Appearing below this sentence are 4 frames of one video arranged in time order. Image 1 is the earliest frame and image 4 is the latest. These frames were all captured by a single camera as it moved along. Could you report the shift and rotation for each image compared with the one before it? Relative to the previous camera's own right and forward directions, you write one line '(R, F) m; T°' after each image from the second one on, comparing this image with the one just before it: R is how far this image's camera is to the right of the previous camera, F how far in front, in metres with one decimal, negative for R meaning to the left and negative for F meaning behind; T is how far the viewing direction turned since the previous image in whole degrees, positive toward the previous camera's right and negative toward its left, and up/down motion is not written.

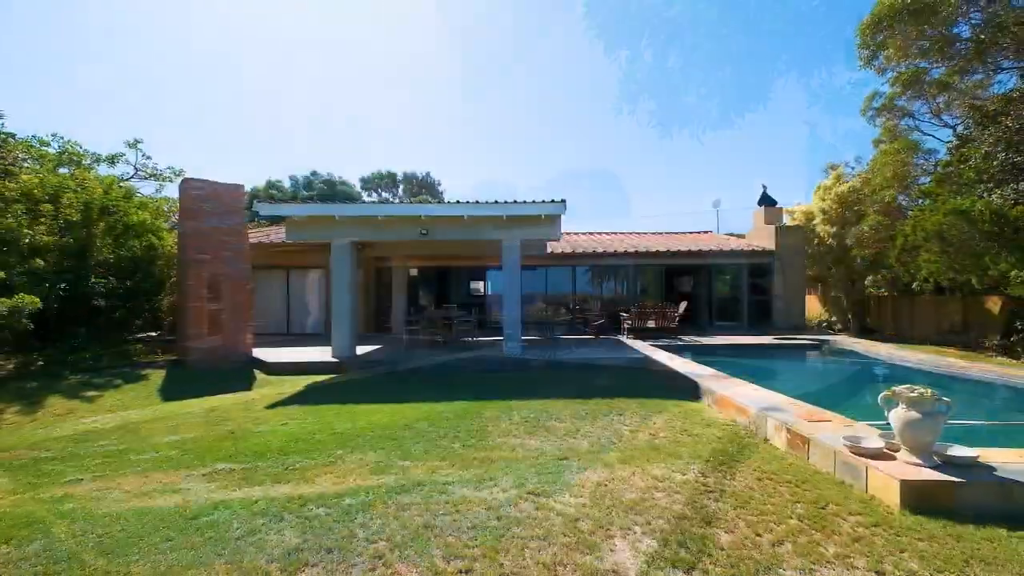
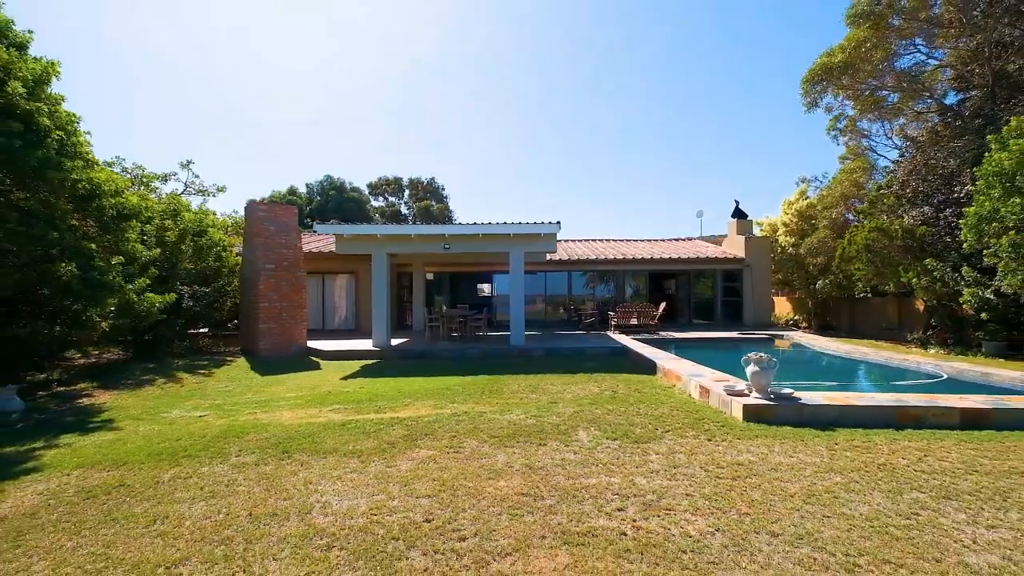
(-0.1, -2.7) m; 0°
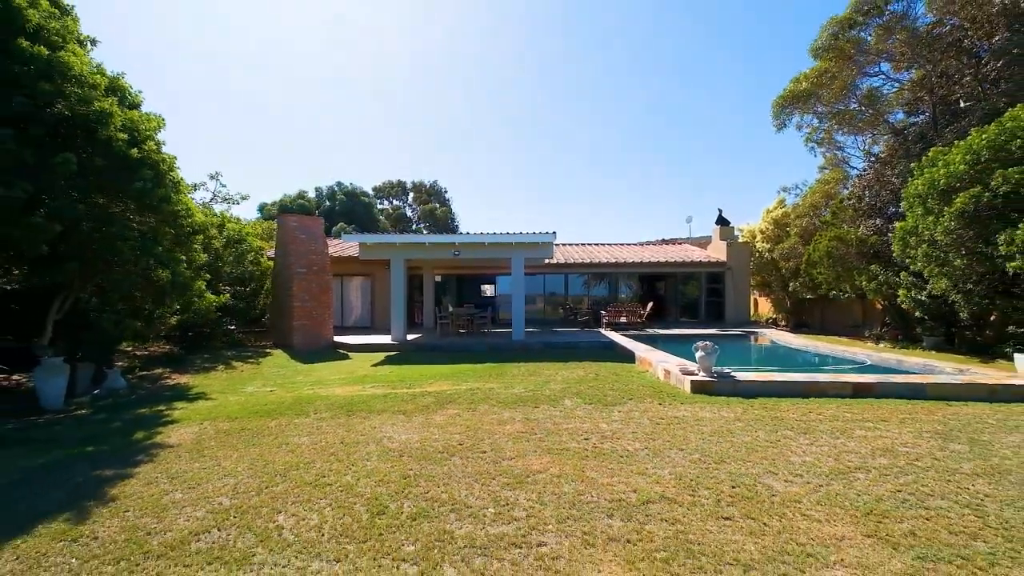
(0.0, -1.9) m; 0°
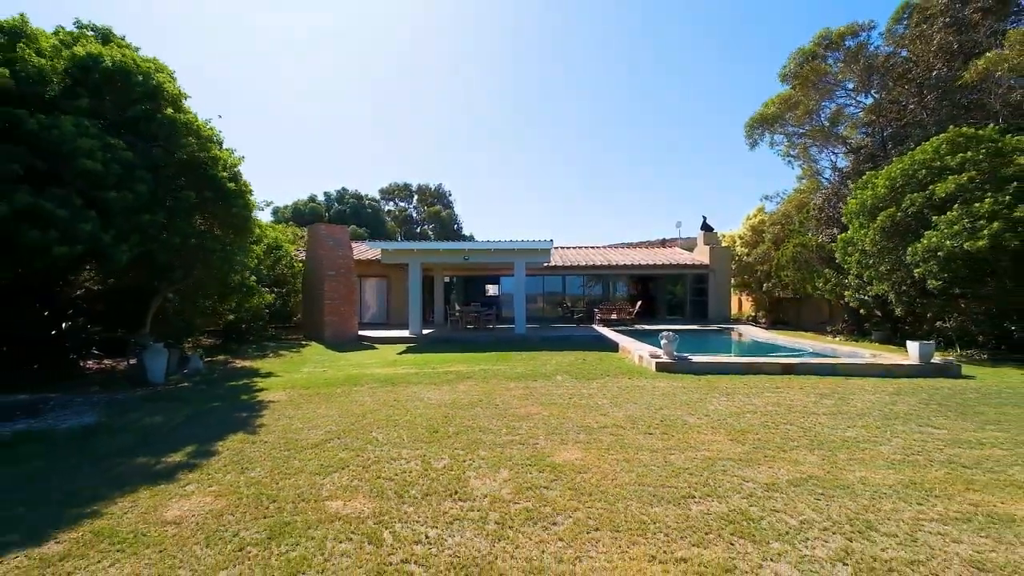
(0.0, -2.3) m; 0°
